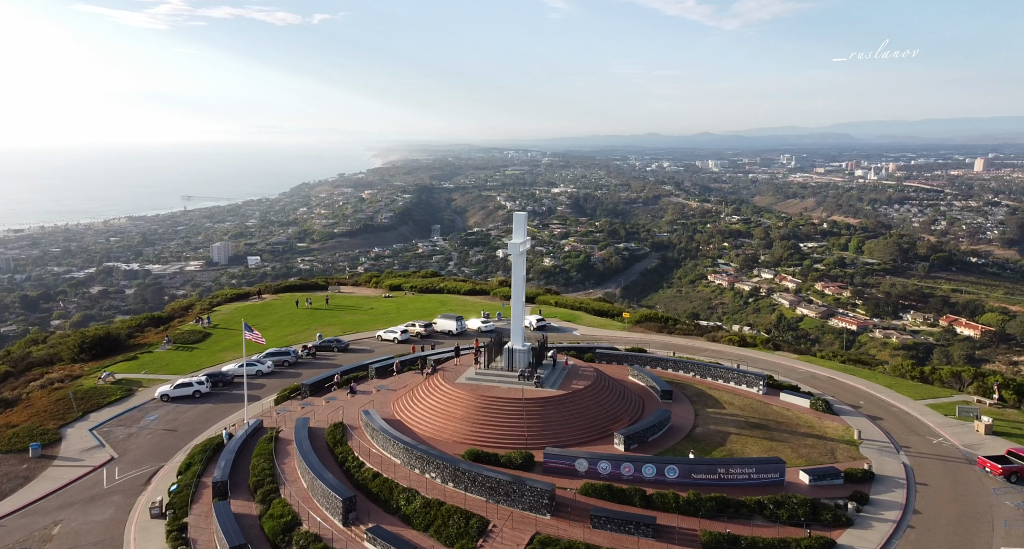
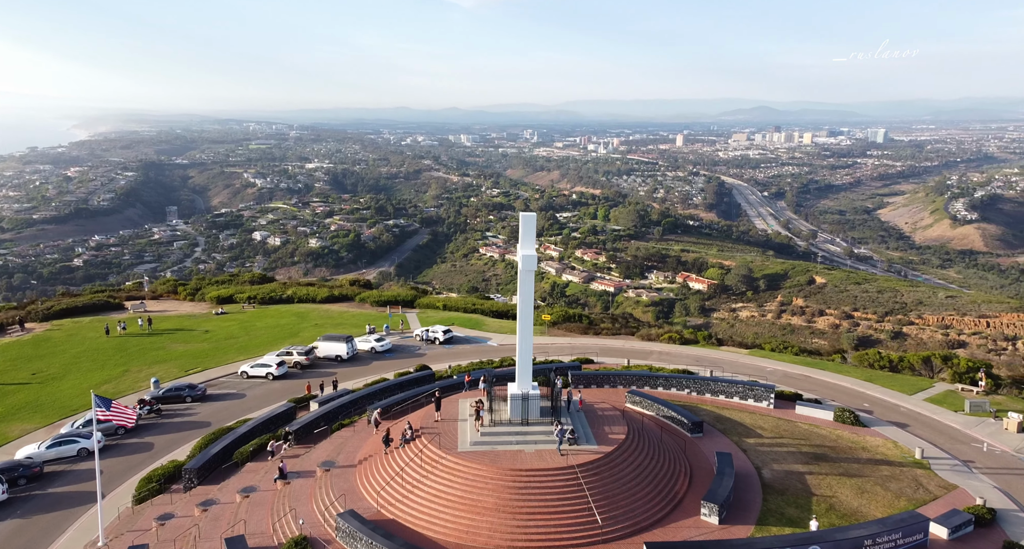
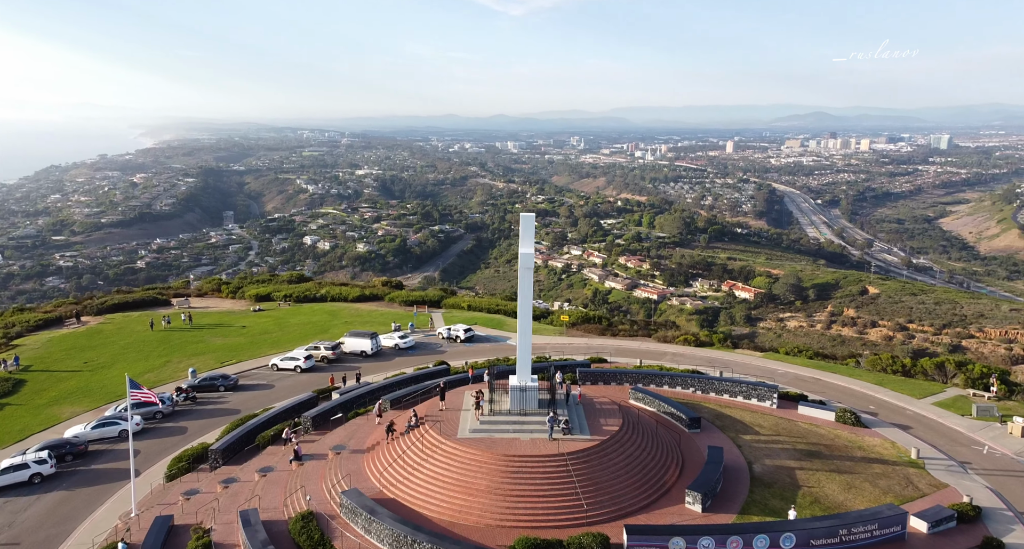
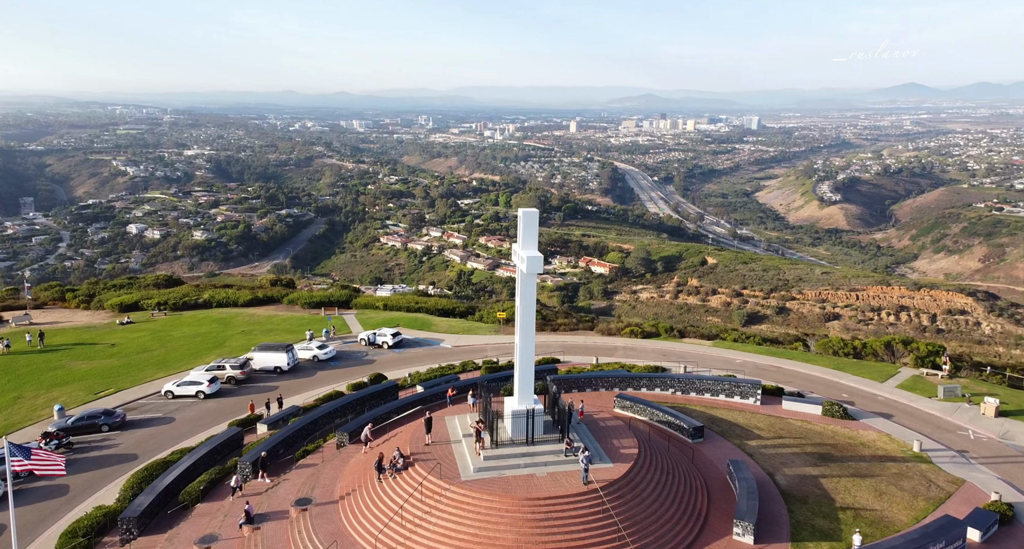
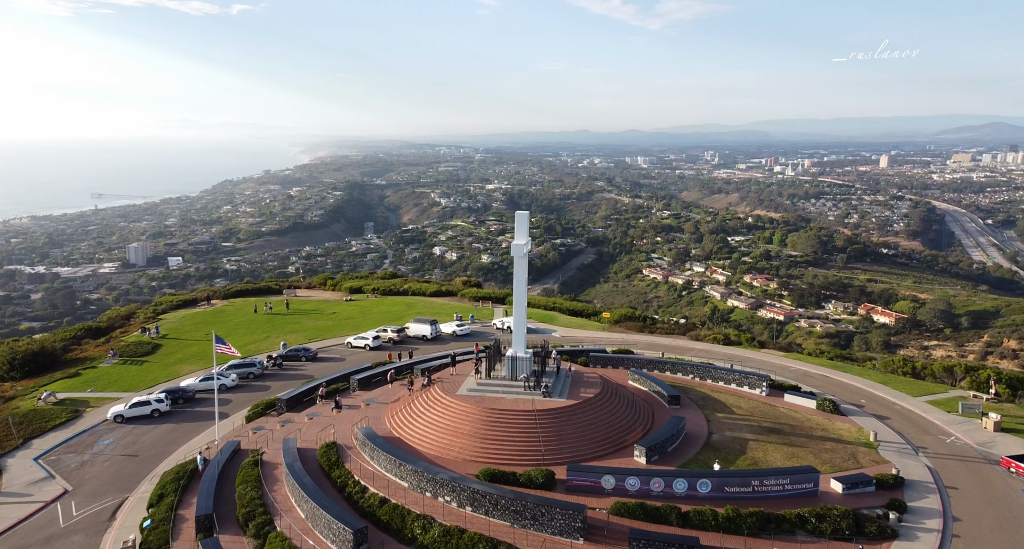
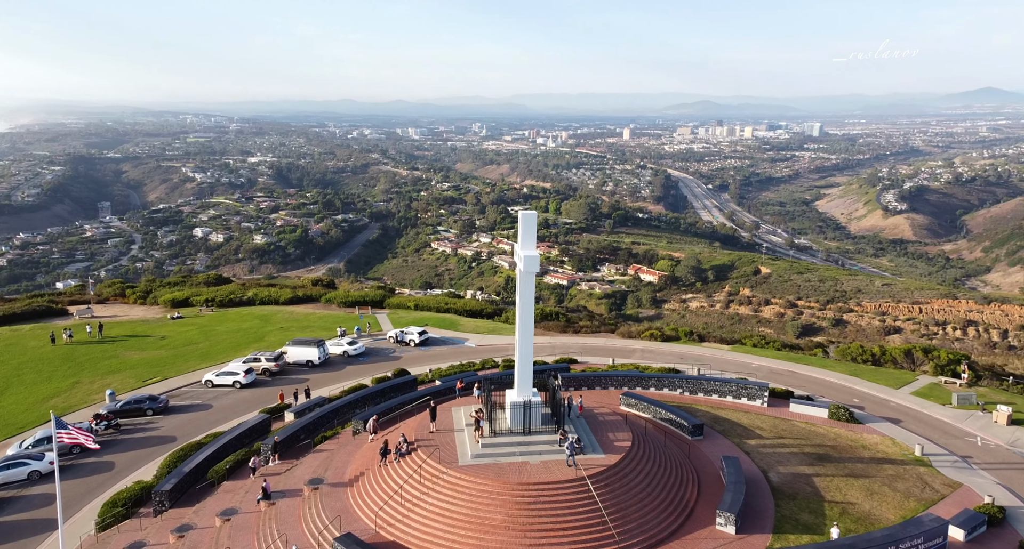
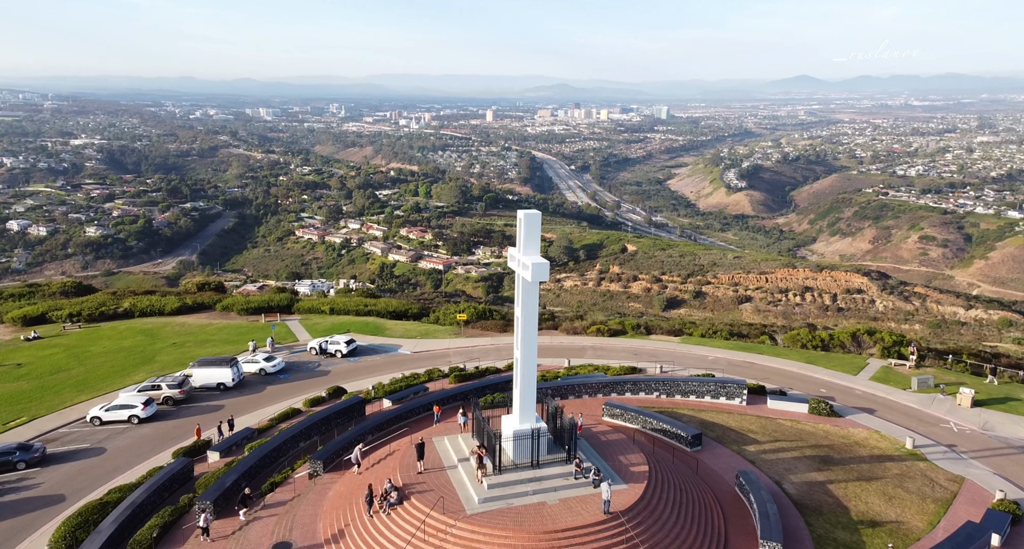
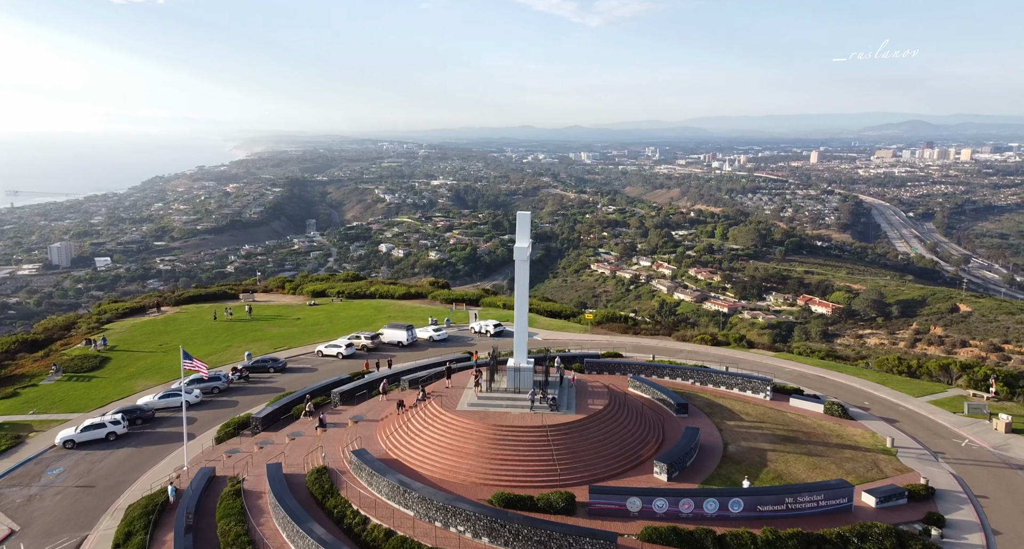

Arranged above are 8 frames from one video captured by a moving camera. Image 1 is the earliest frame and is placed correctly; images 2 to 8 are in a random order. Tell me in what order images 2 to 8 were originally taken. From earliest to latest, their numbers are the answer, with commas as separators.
5, 8, 3, 2, 6, 4, 7
